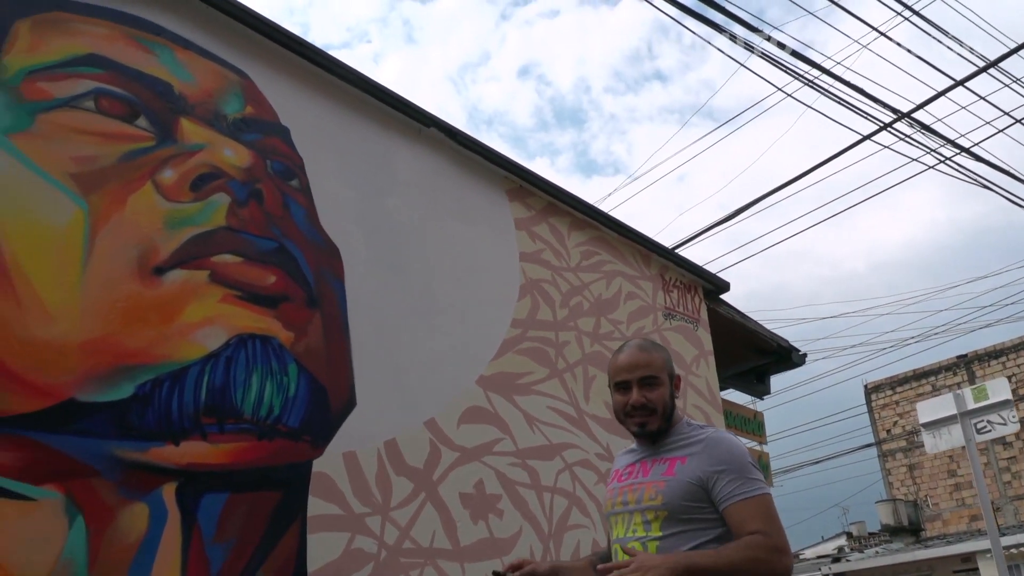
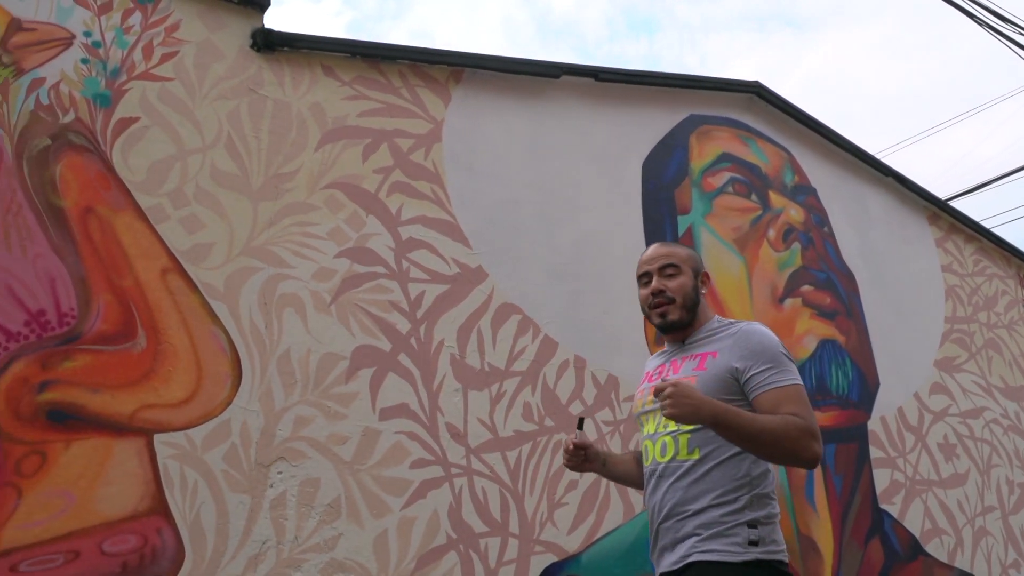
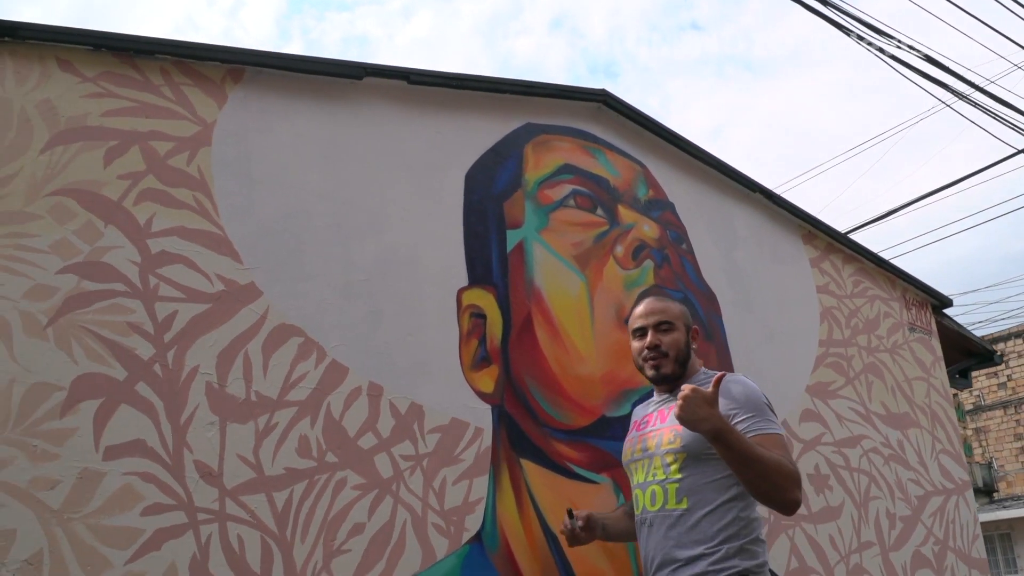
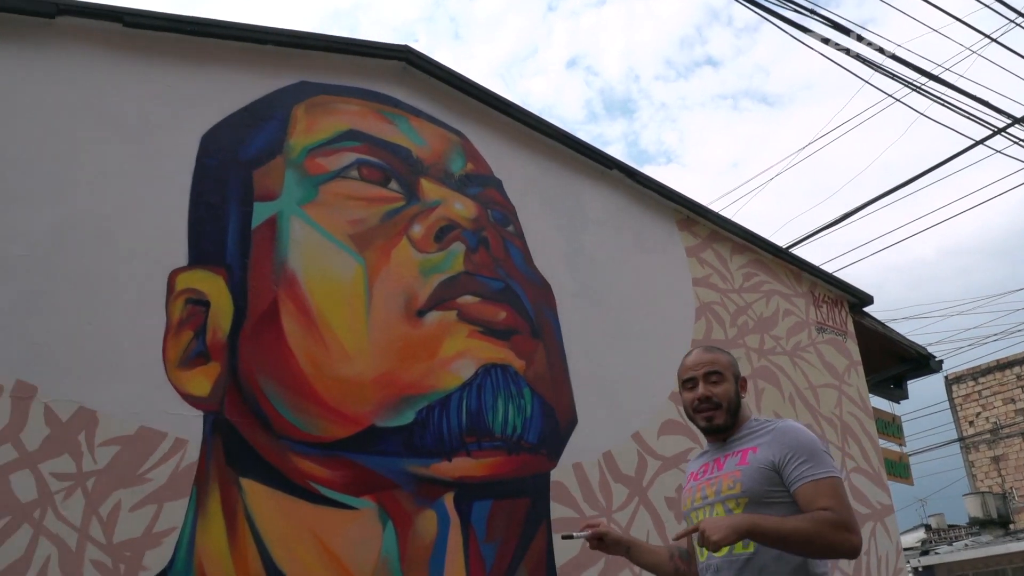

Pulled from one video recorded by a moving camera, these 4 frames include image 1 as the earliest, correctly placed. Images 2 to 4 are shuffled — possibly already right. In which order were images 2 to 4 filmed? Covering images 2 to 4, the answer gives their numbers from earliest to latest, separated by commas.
4, 3, 2
